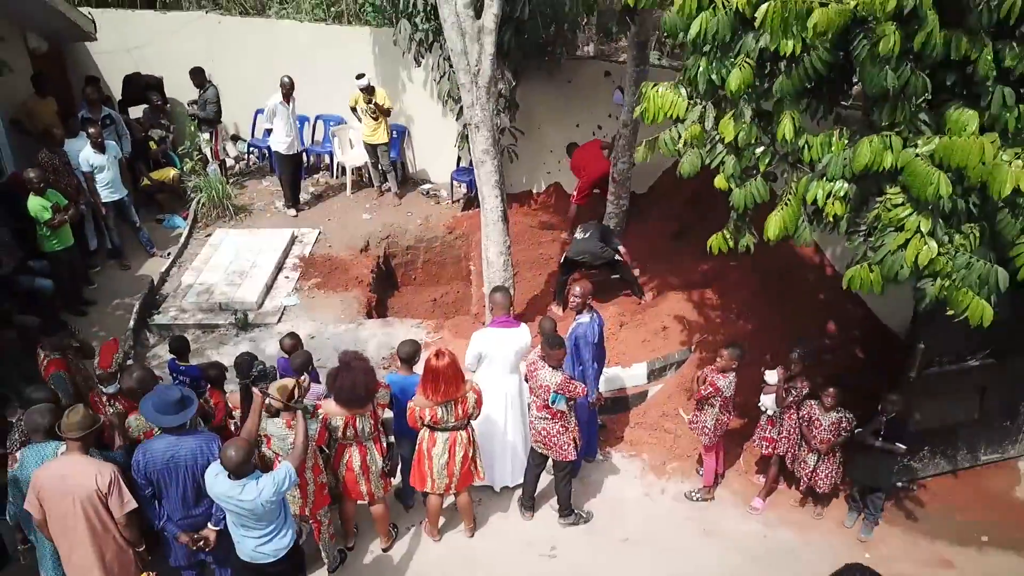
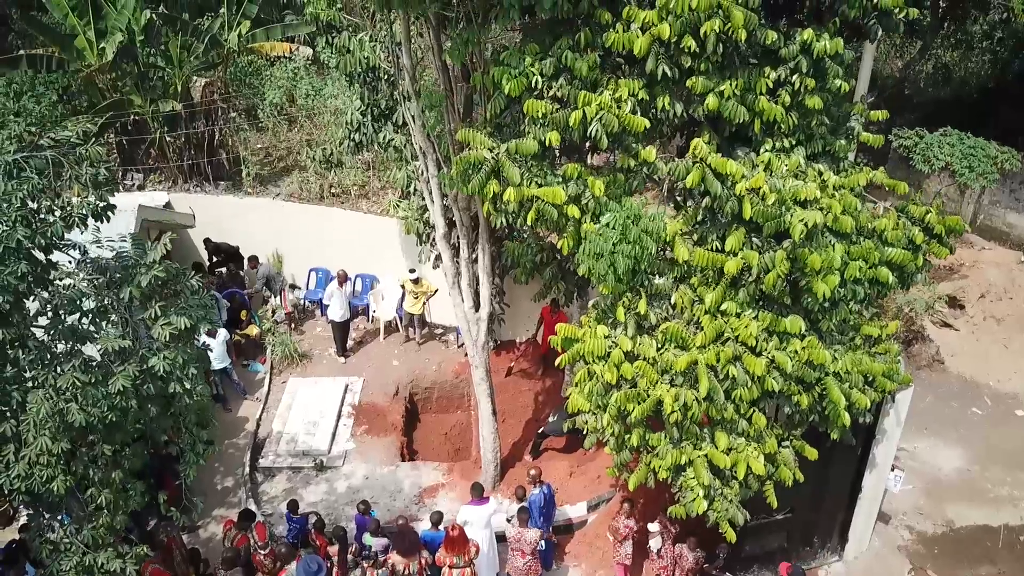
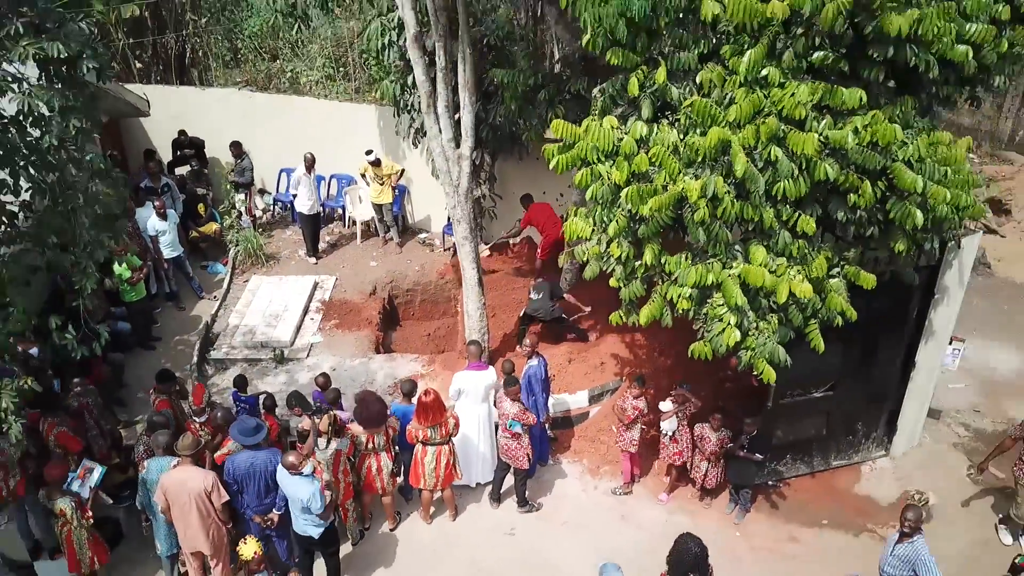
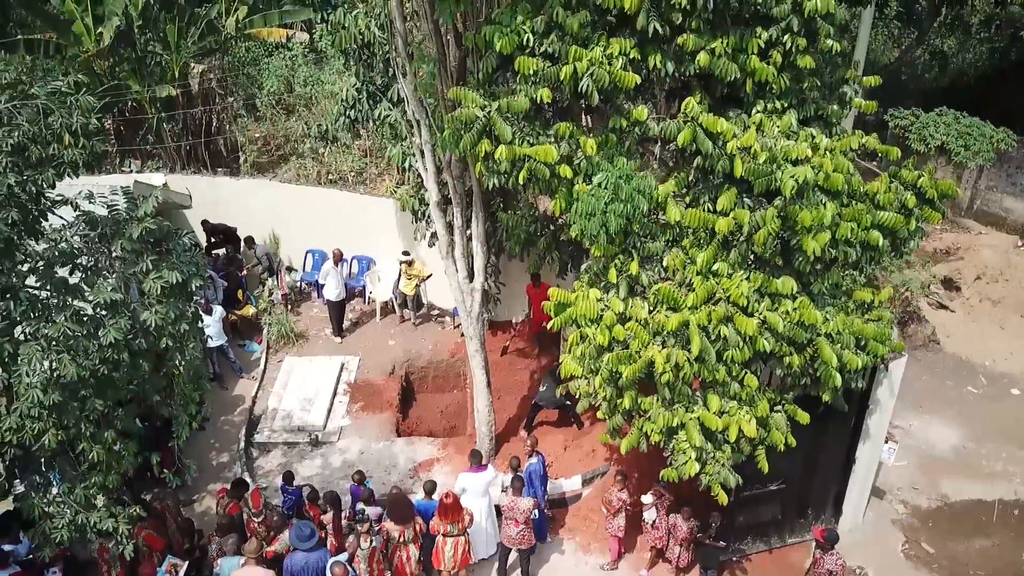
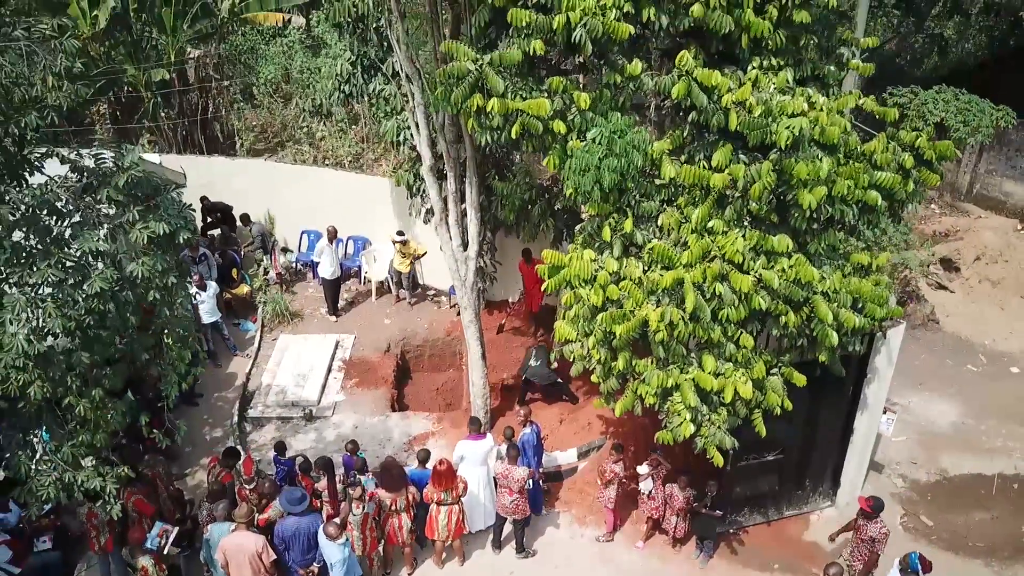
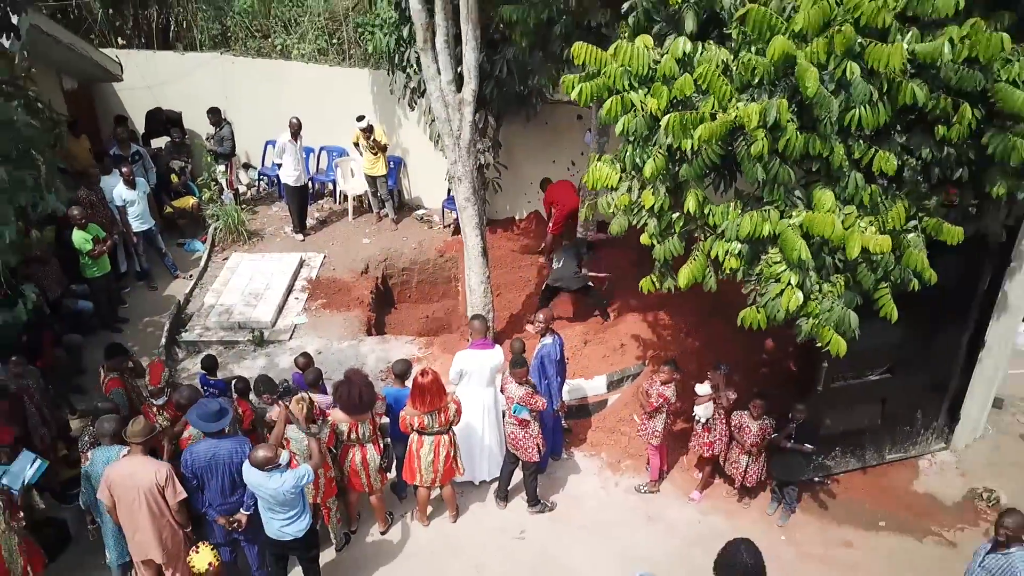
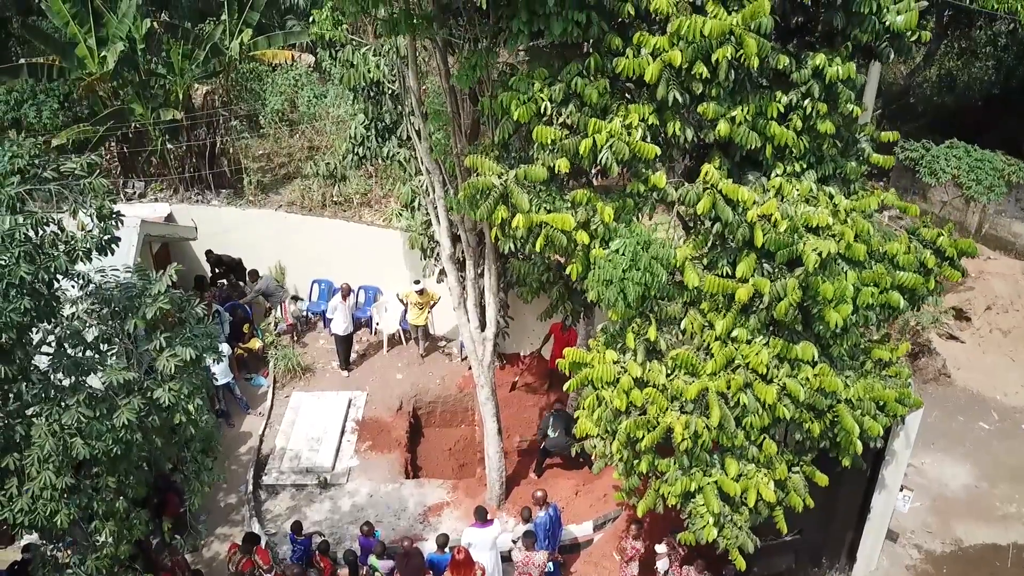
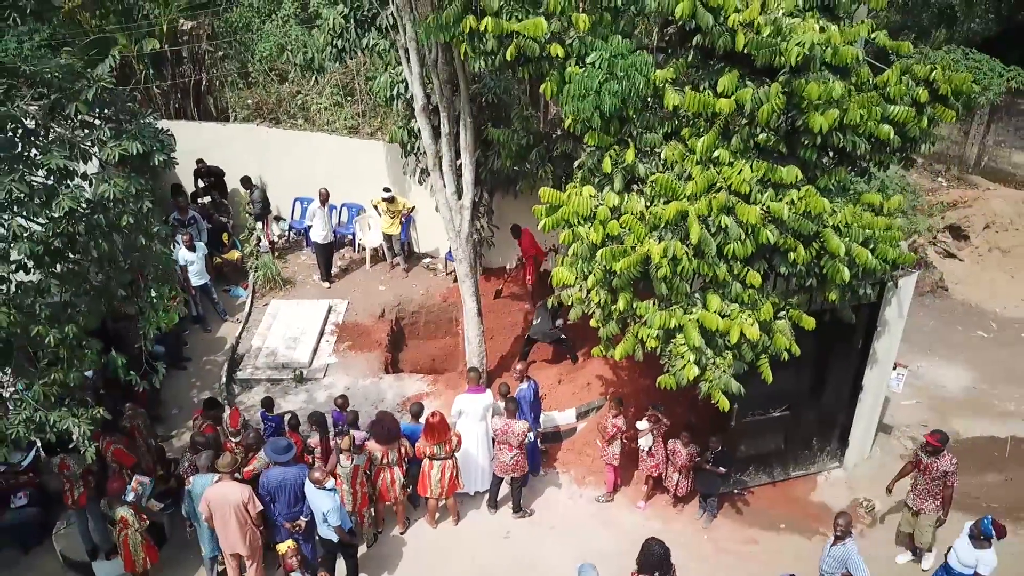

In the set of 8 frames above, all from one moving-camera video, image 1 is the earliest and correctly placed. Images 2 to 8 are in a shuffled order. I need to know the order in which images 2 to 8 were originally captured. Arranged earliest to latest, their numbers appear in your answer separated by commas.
6, 3, 8, 5, 4, 2, 7
